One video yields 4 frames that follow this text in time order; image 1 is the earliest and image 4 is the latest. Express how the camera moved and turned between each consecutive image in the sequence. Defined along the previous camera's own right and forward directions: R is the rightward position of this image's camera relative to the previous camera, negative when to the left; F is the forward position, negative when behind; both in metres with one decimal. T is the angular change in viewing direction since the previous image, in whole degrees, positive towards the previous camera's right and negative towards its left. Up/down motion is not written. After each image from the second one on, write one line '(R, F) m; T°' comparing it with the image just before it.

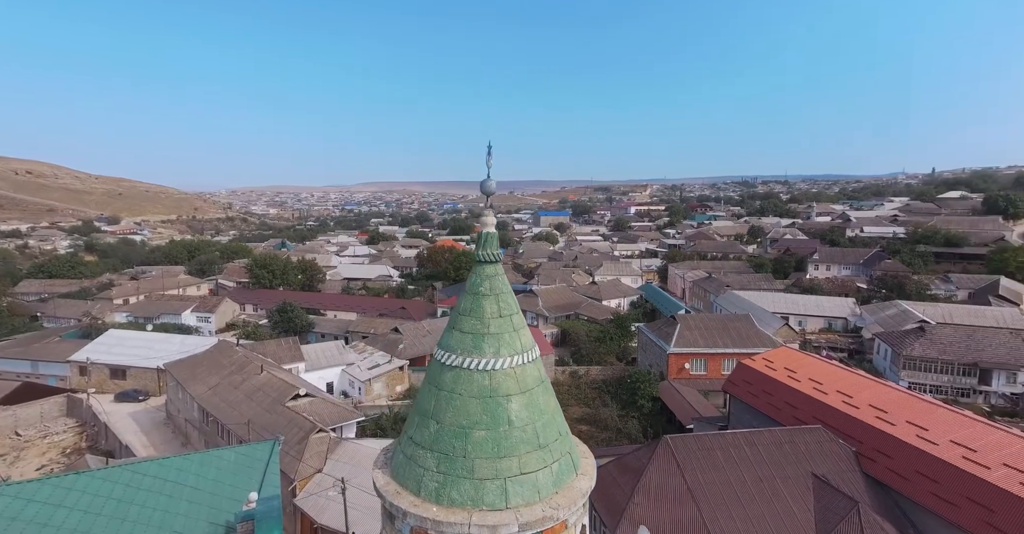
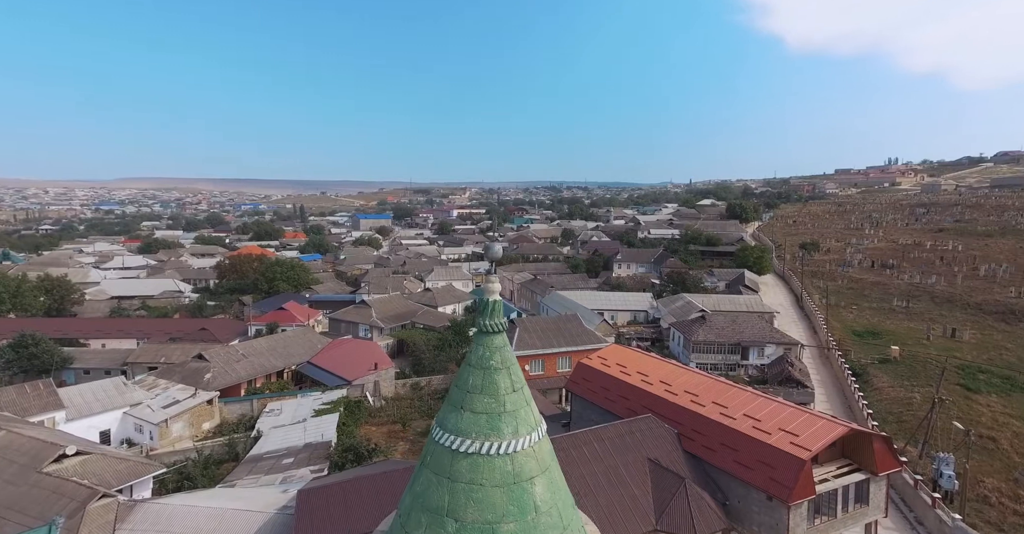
(-1.4, +0.6) m; +23°
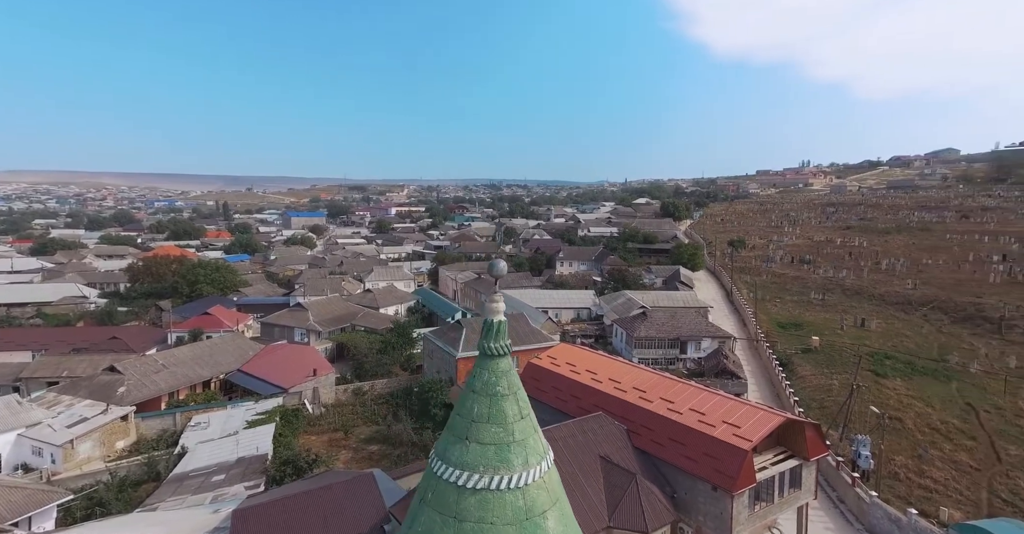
(-0.4, +0.3) m; +7°
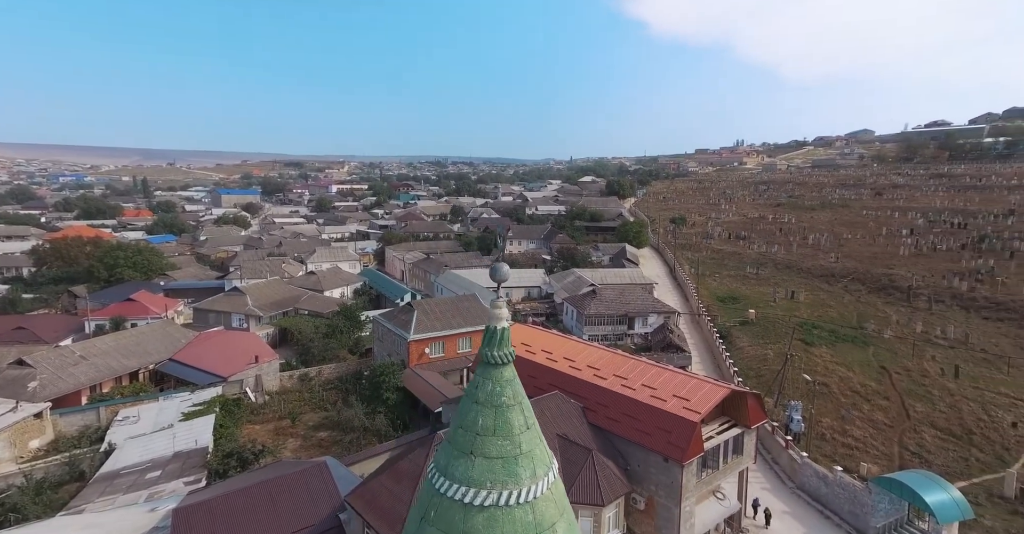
(-0.3, +0.2) m; +6°
